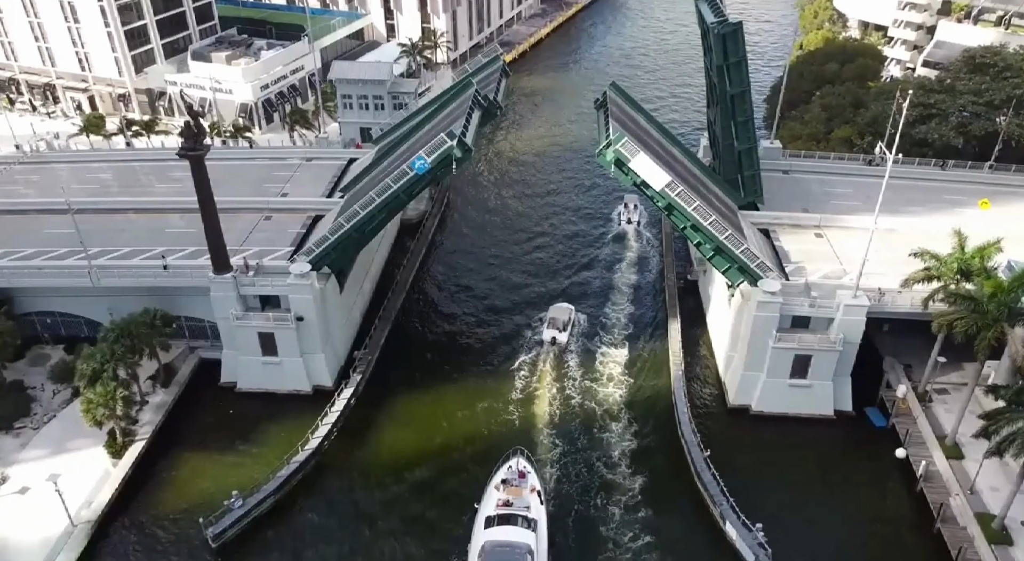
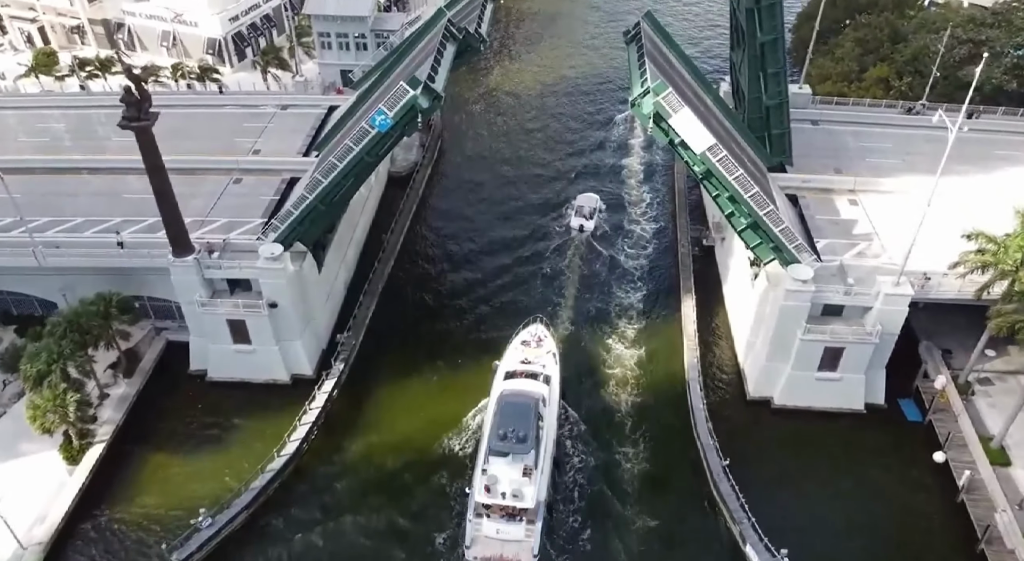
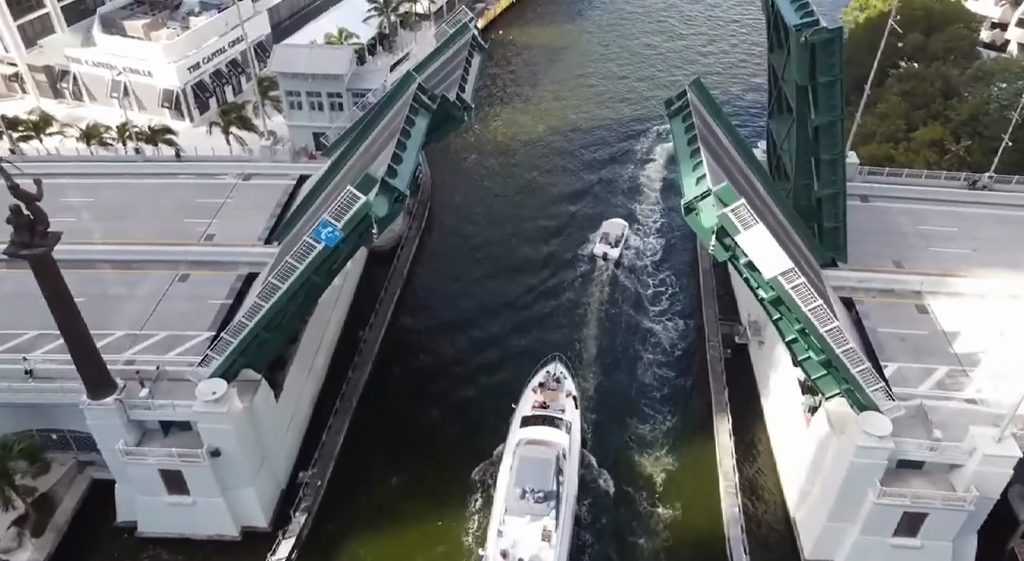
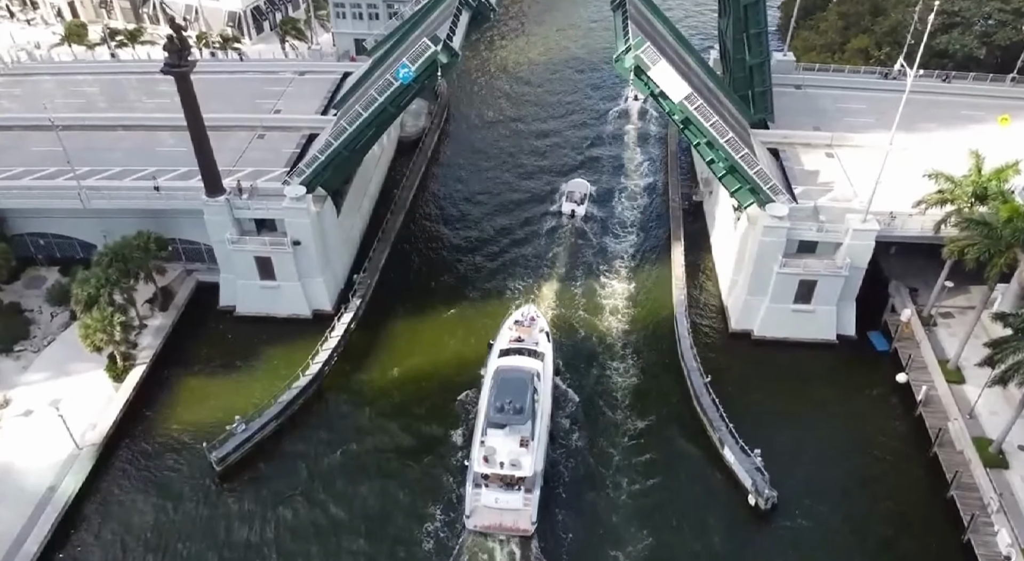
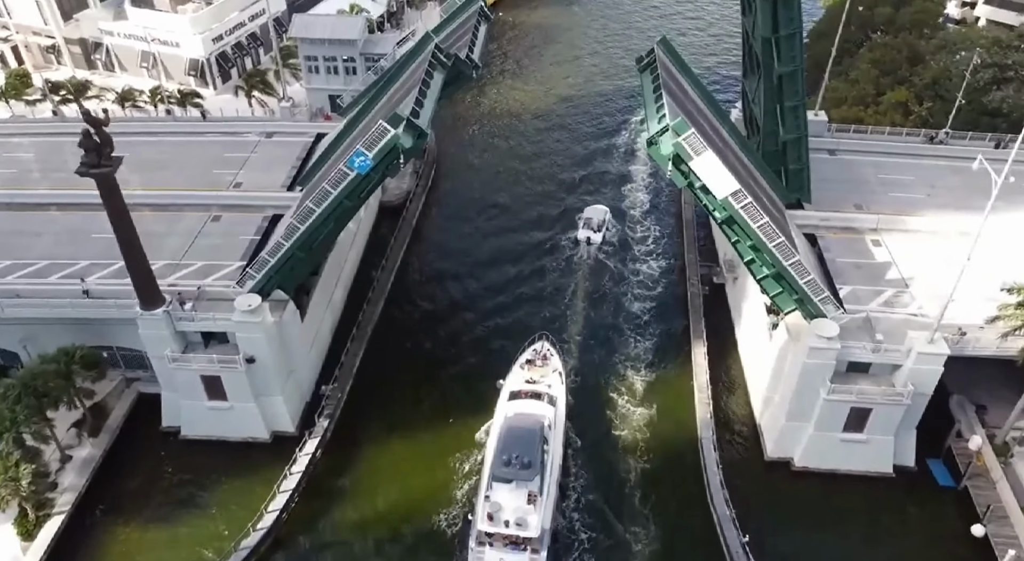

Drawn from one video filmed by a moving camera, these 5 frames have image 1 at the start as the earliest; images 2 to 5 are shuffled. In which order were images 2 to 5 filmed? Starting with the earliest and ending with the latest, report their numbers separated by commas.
4, 2, 5, 3
